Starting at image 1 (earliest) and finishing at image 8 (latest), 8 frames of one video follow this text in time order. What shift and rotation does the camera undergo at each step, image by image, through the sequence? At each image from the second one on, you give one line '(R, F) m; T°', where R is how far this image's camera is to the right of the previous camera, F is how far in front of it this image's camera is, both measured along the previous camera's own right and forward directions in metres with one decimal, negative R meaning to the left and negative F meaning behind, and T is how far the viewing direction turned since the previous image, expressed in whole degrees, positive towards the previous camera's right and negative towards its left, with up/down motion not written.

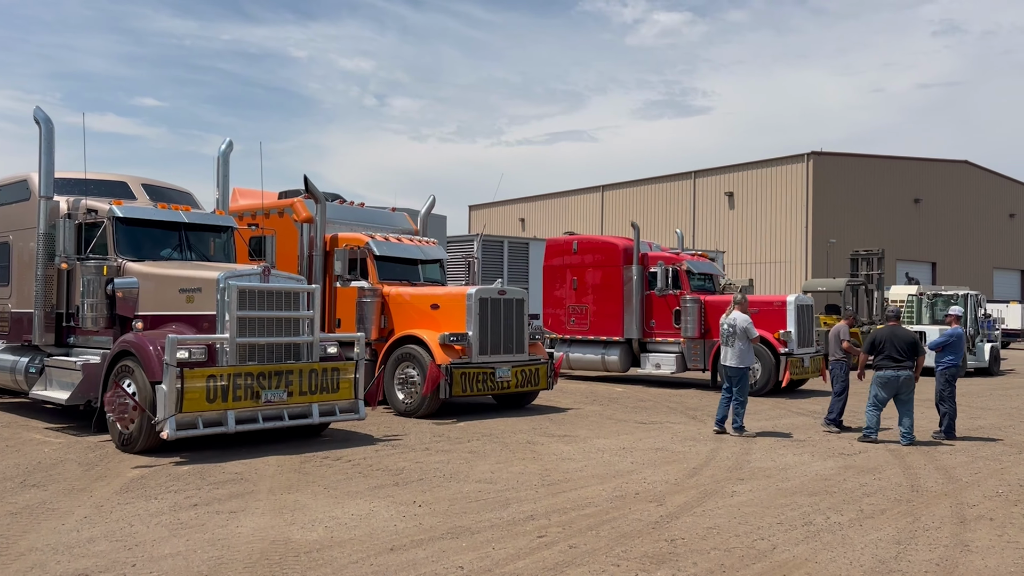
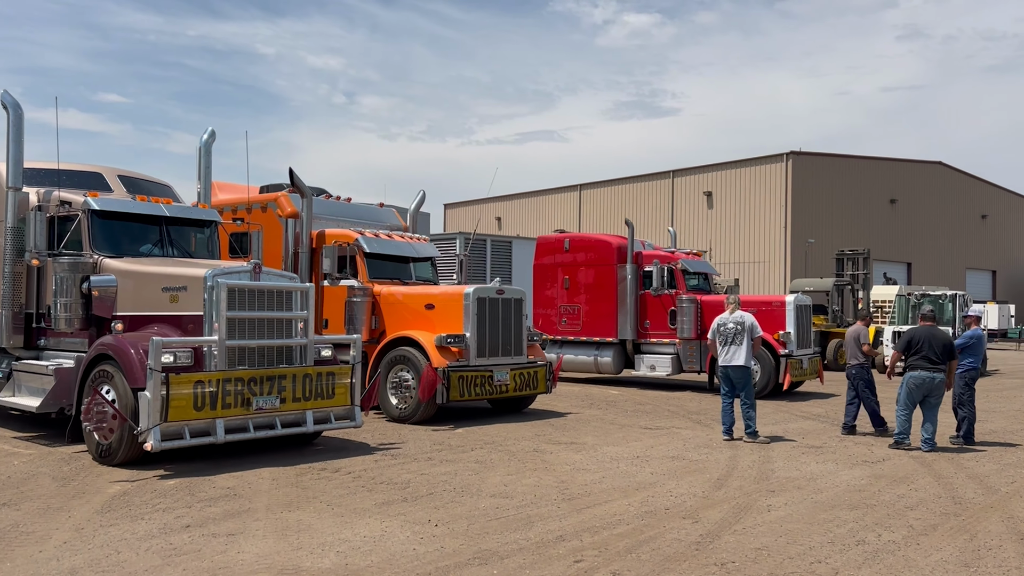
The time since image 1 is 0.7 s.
(-0.4, +0.5) m; +2°
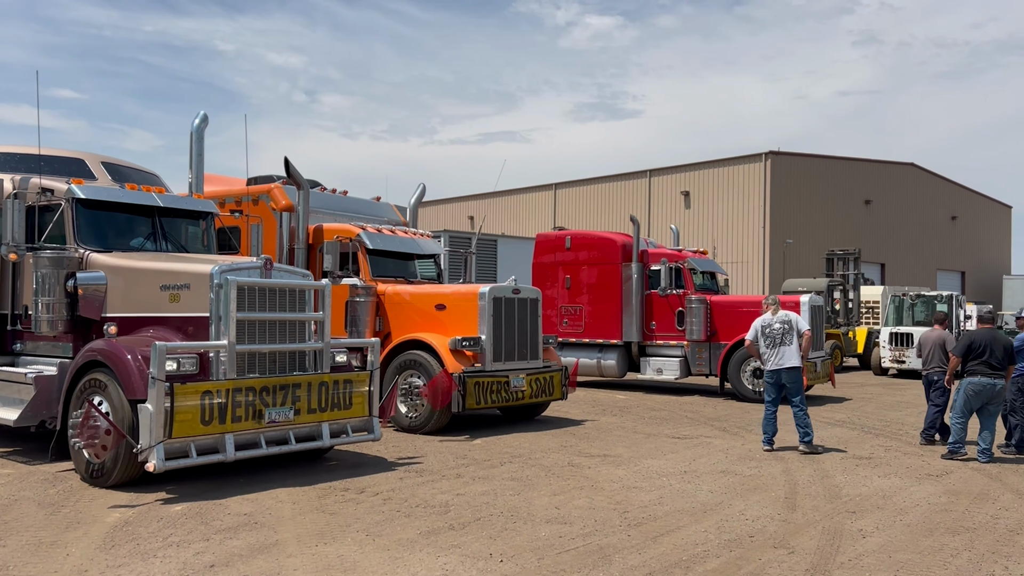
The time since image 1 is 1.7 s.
(-0.7, +0.8) m; +2°
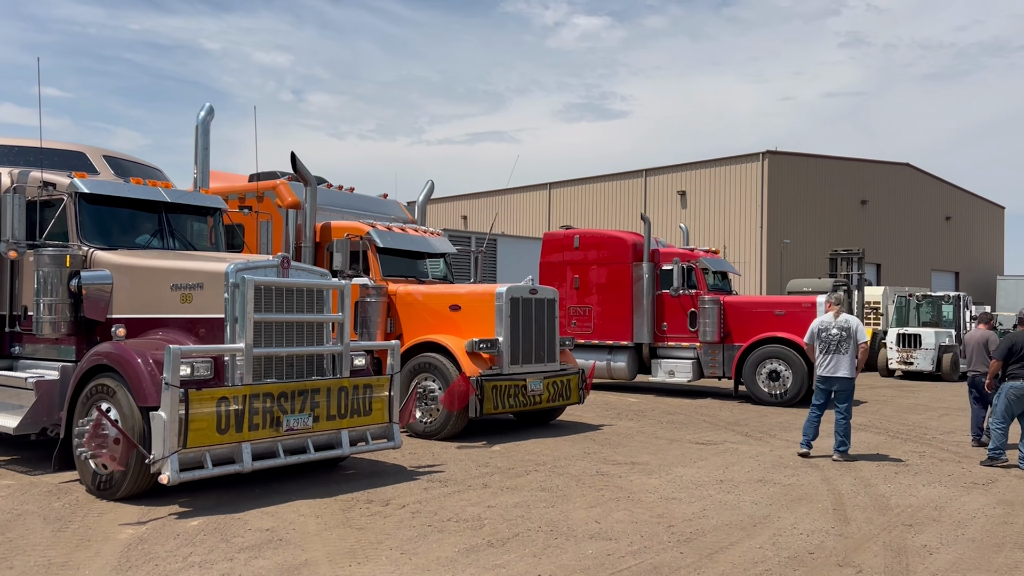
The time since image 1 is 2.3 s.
(-0.3, +0.4) m; +1°
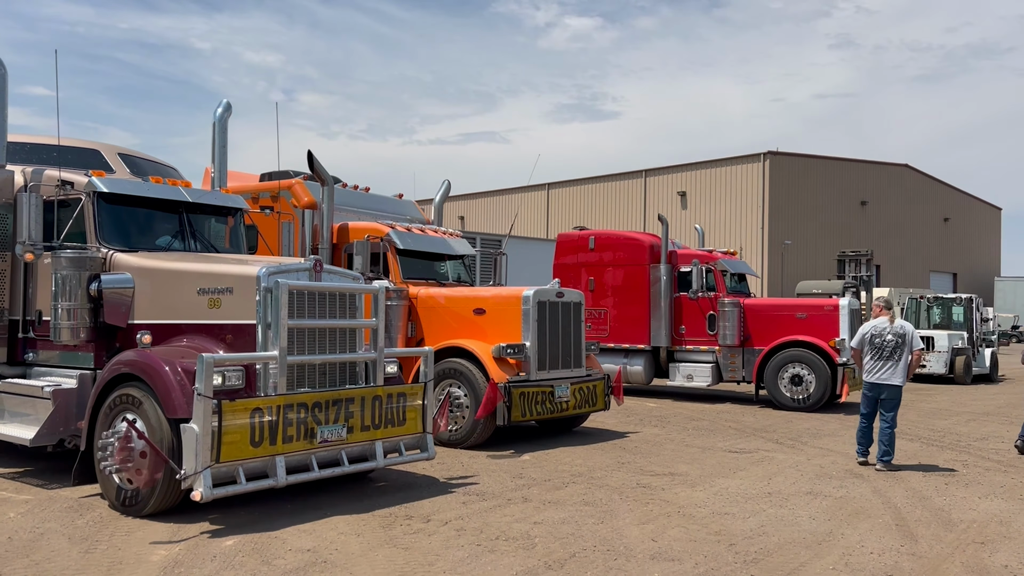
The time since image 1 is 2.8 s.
(-0.4, +0.3) m; +1°
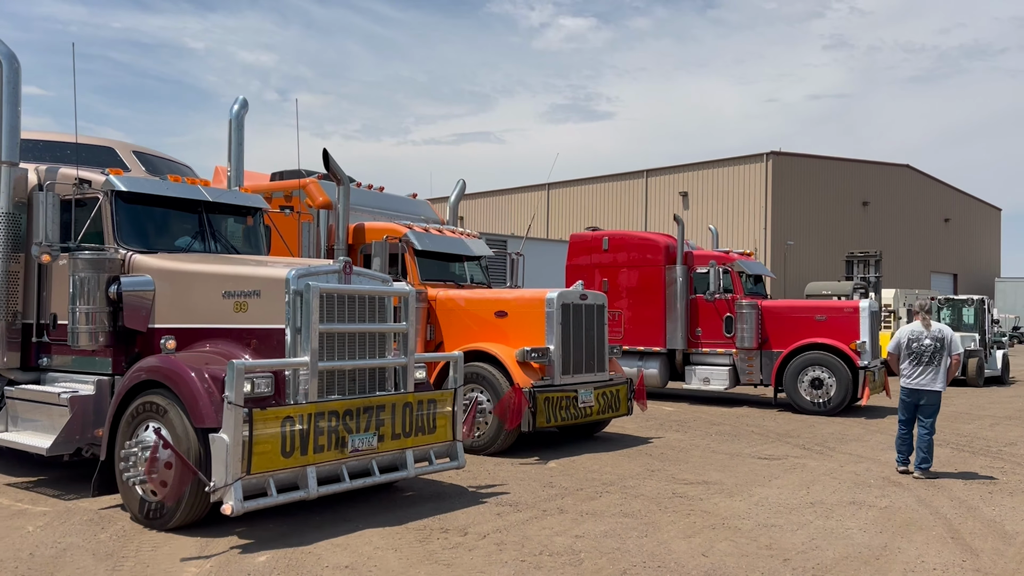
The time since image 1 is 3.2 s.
(-0.3, +0.2) m; 0°
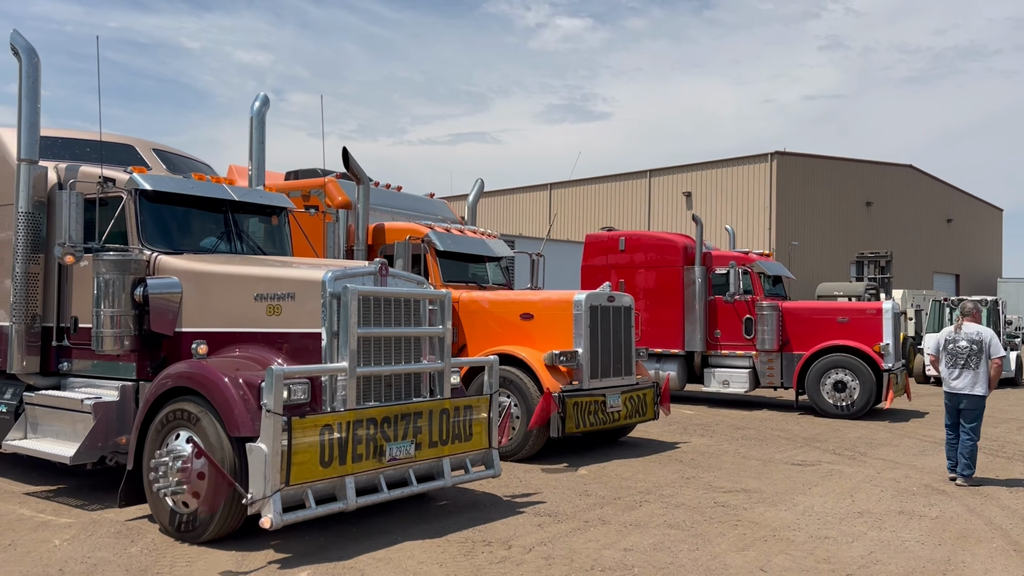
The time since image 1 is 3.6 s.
(-0.3, +0.2) m; 0°
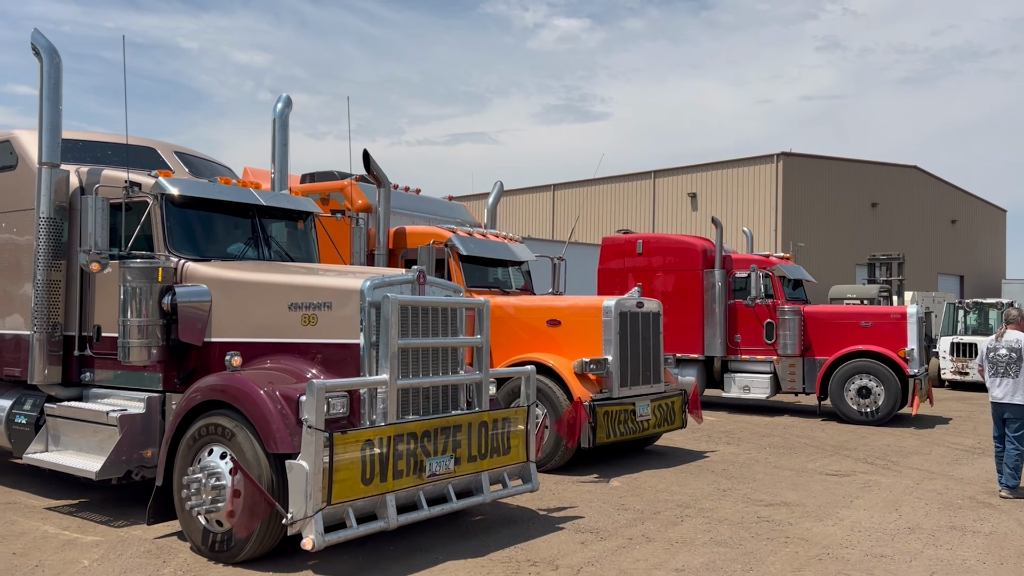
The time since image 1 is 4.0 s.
(-0.3, +0.2) m; 0°
